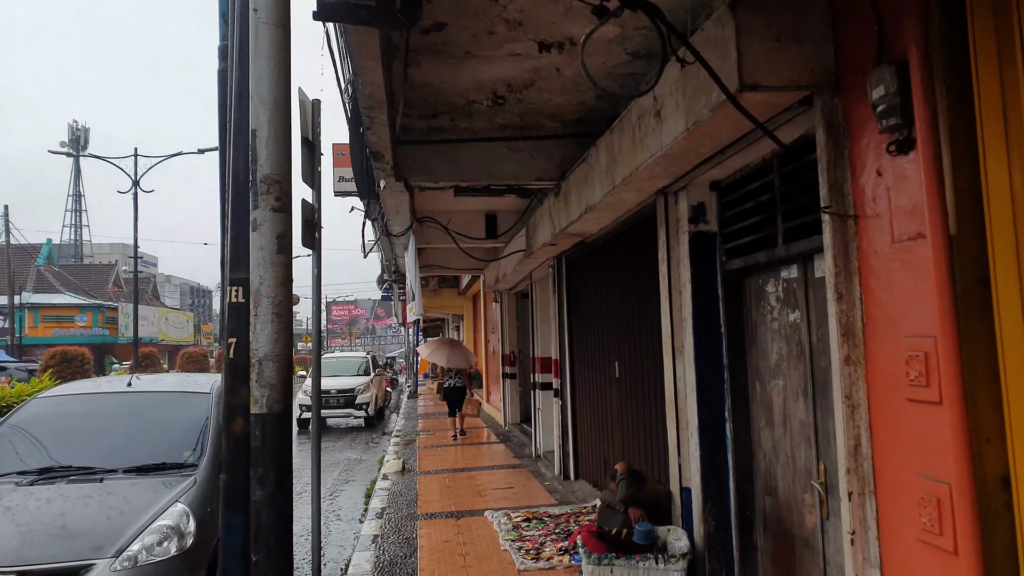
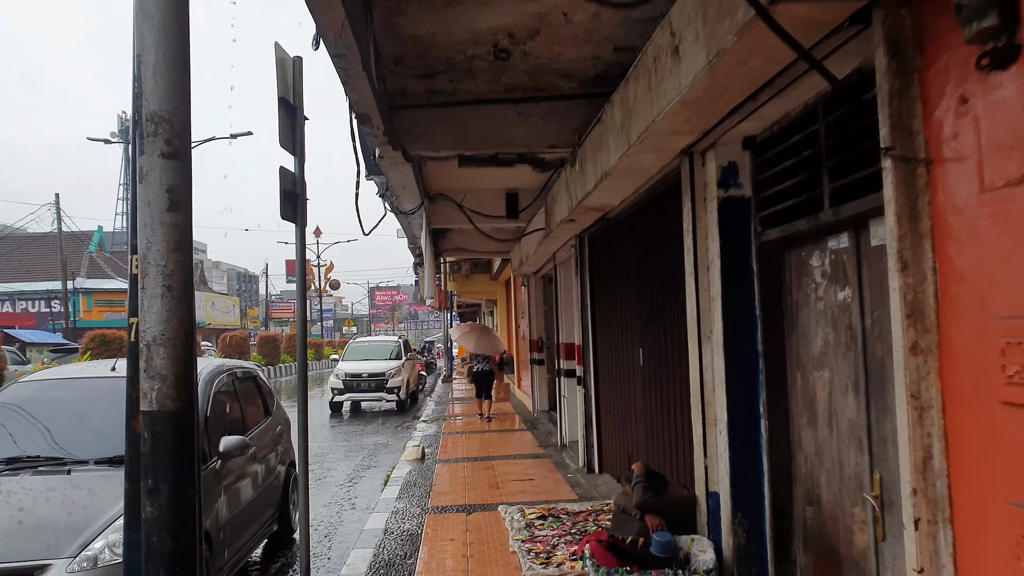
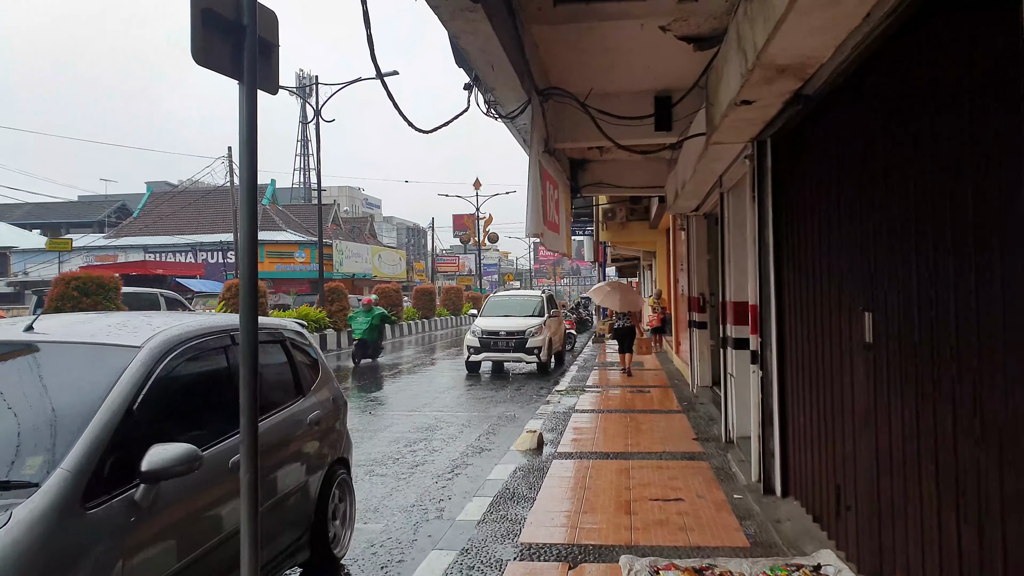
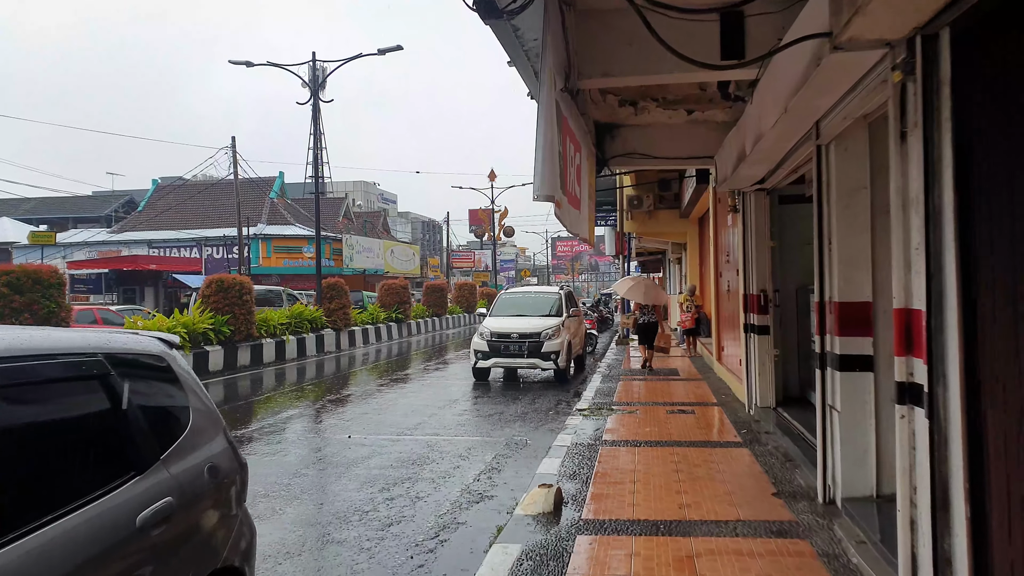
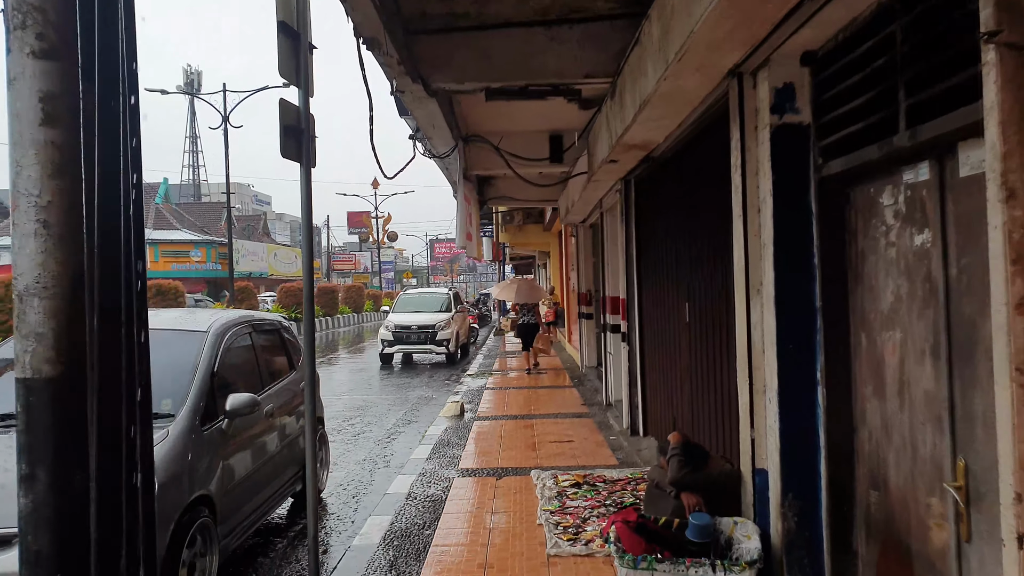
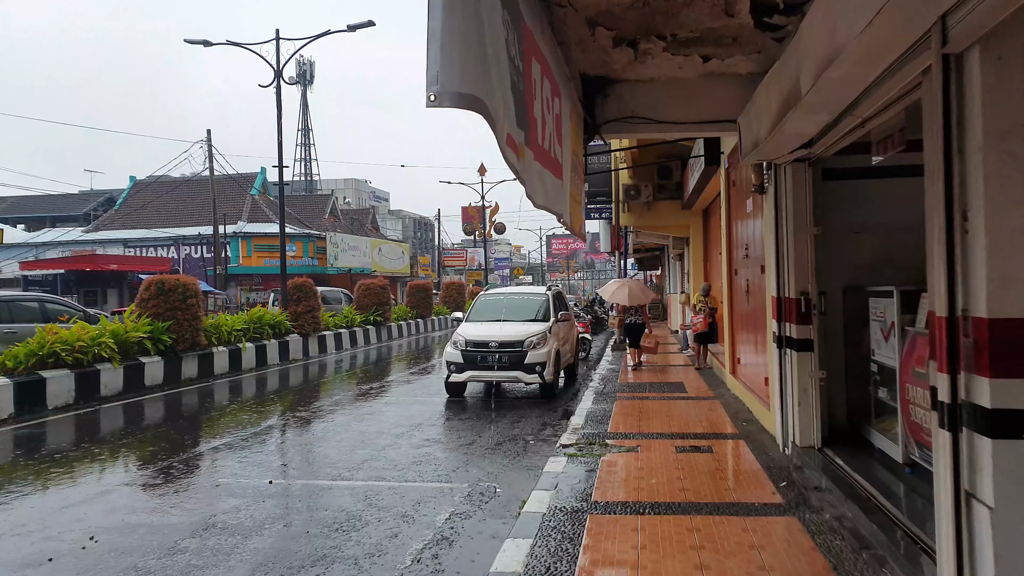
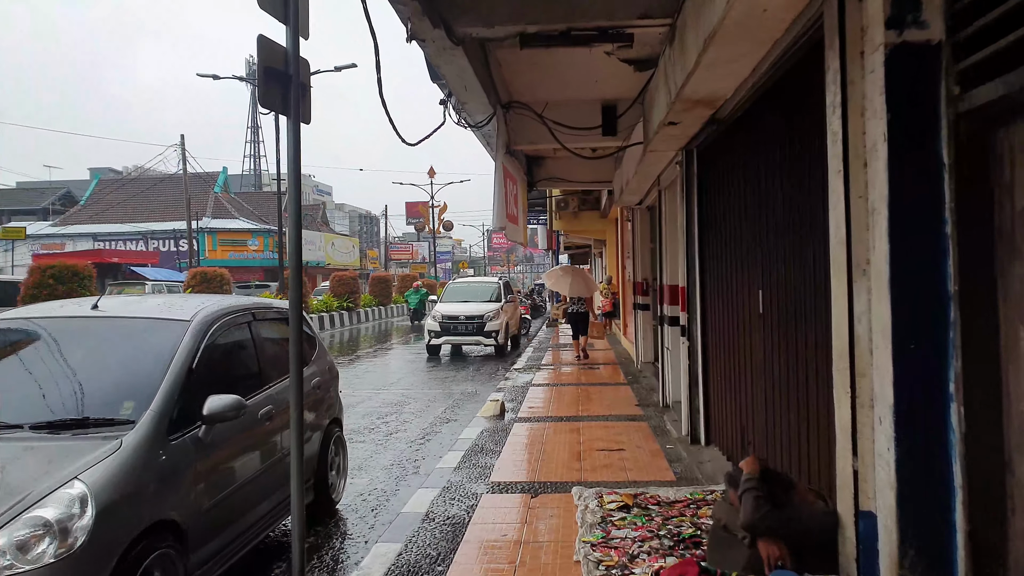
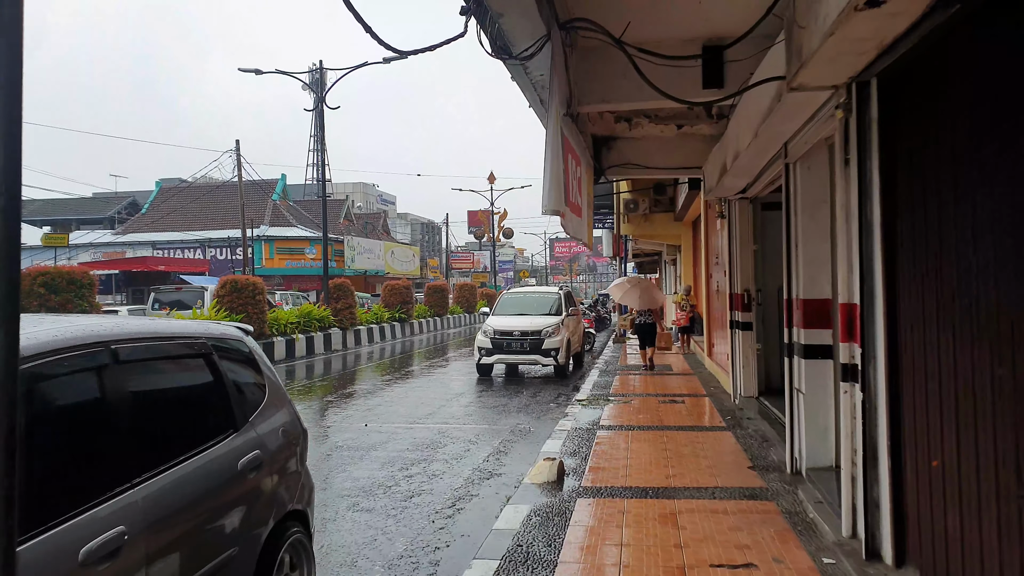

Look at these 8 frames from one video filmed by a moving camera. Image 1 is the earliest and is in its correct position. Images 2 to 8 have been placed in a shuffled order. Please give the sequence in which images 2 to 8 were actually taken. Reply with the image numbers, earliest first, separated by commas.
2, 5, 7, 3, 8, 4, 6
